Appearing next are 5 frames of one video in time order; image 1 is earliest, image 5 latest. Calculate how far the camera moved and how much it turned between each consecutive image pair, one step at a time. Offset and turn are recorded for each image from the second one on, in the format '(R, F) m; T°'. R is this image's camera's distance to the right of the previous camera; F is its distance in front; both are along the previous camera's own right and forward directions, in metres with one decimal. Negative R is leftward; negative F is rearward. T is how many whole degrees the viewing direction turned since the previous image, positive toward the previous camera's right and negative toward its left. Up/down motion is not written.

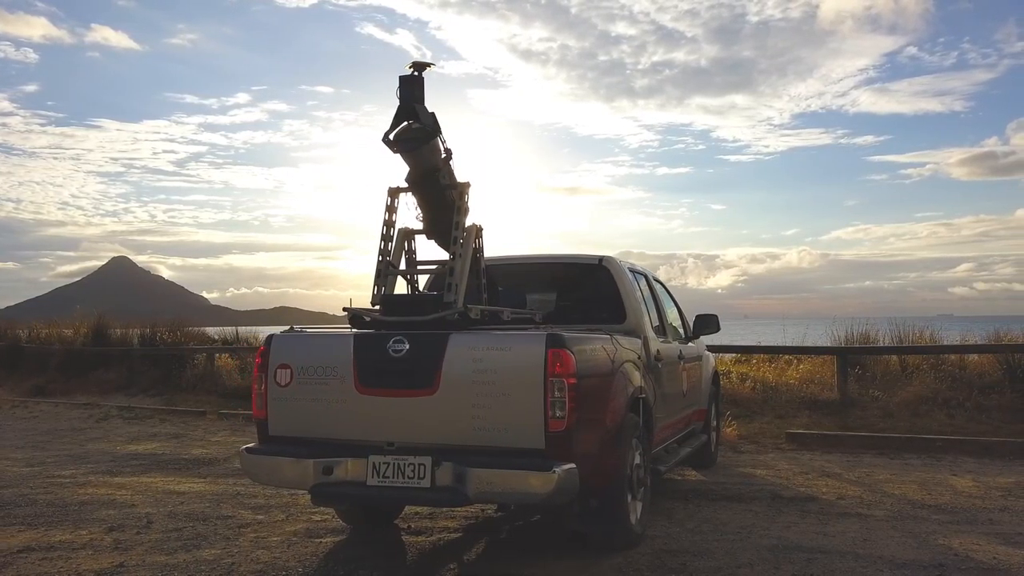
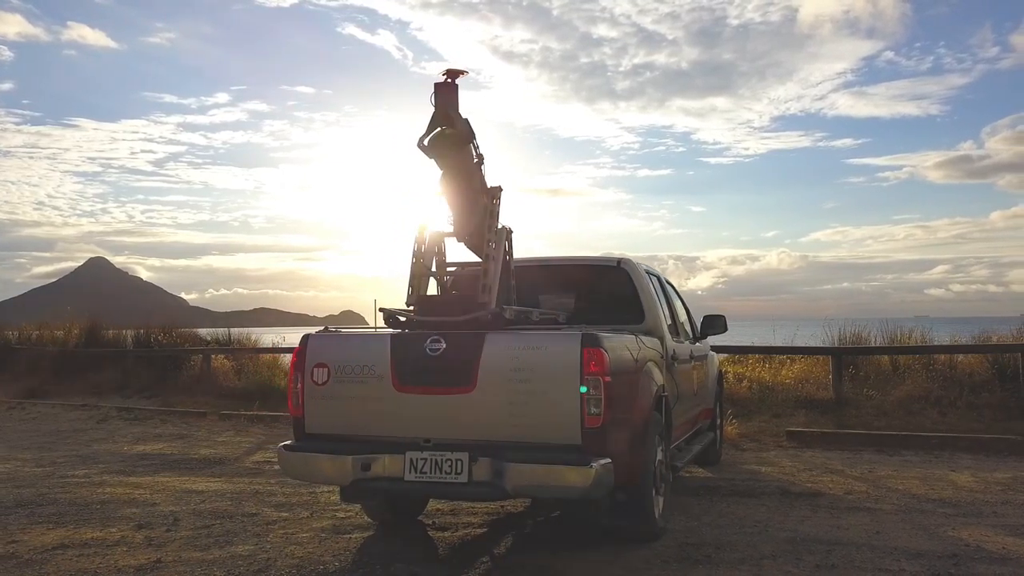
(-0.3, -0.1) m; +1°
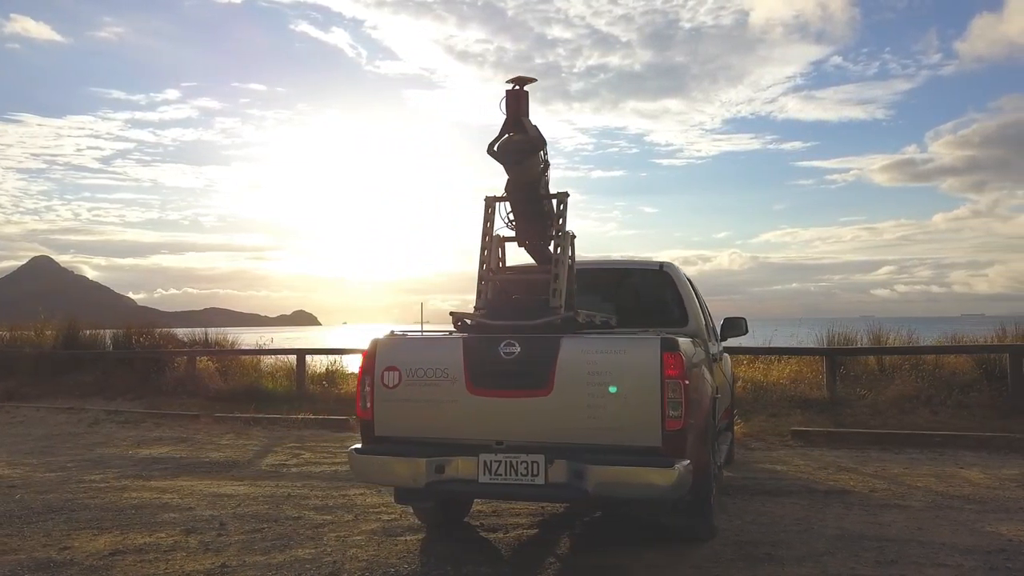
(-0.6, 0.0) m; +3°
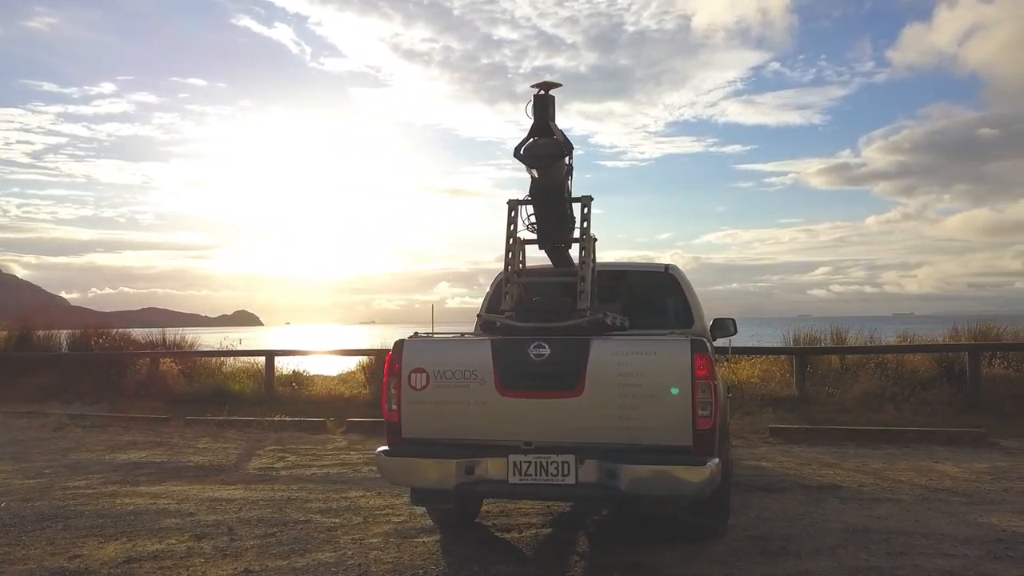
(-0.5, 0.0) m; +4°
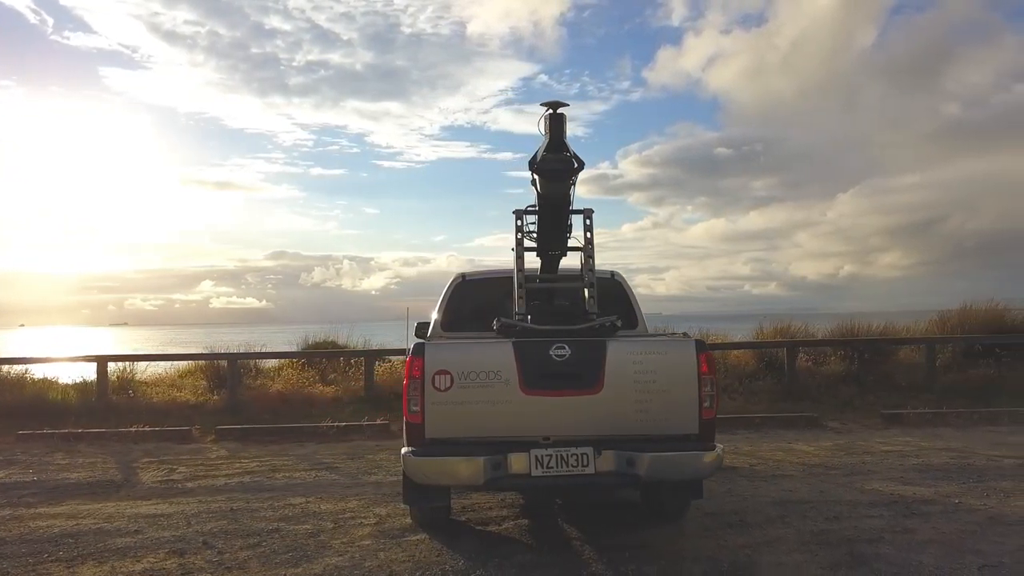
(-1.4, -0.1) m; +15°
